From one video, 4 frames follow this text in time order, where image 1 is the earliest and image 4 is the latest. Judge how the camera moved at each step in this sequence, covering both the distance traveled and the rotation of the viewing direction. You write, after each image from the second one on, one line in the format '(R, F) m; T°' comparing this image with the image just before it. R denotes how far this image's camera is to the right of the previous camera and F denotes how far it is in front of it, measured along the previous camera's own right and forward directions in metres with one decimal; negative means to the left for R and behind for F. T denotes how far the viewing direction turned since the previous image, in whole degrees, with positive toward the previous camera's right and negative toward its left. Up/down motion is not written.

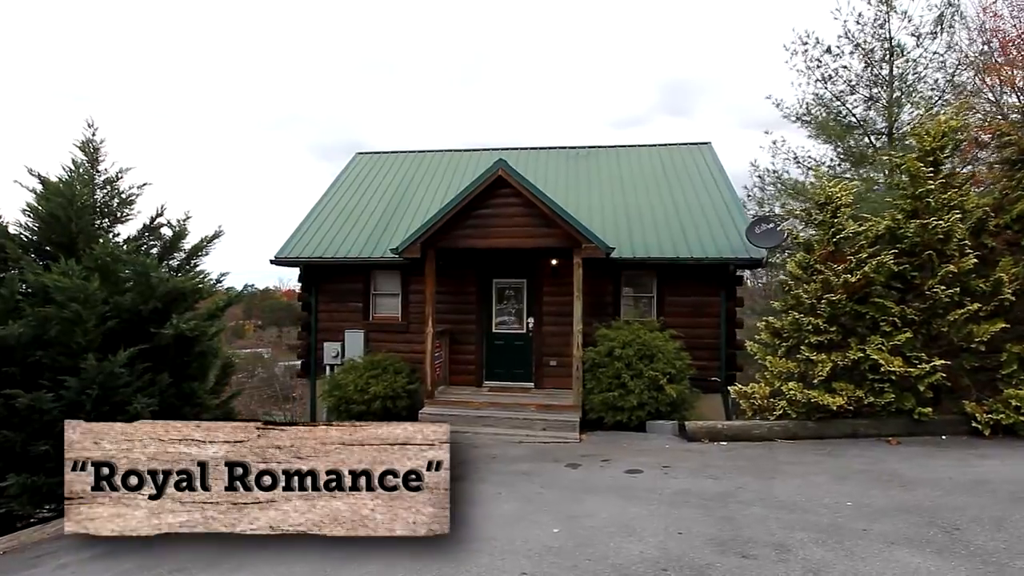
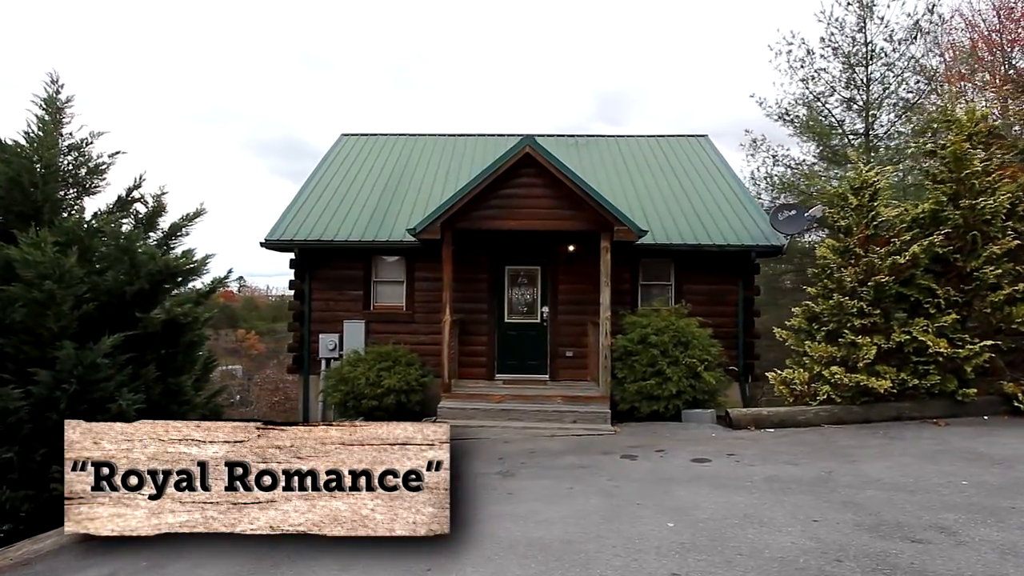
(-1.5, +0.7) m; +7°
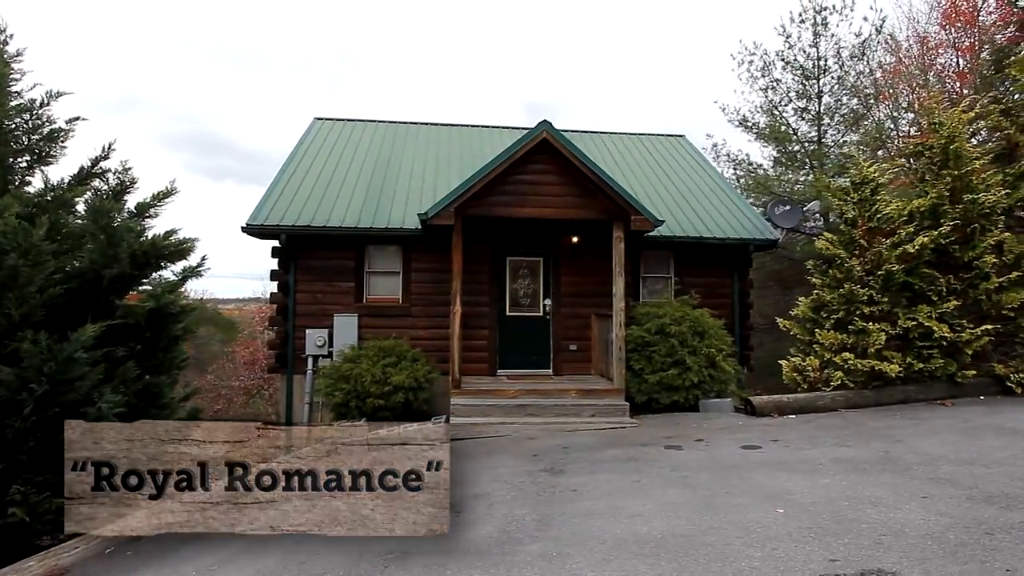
(-1.6, +0.5) m; +9°
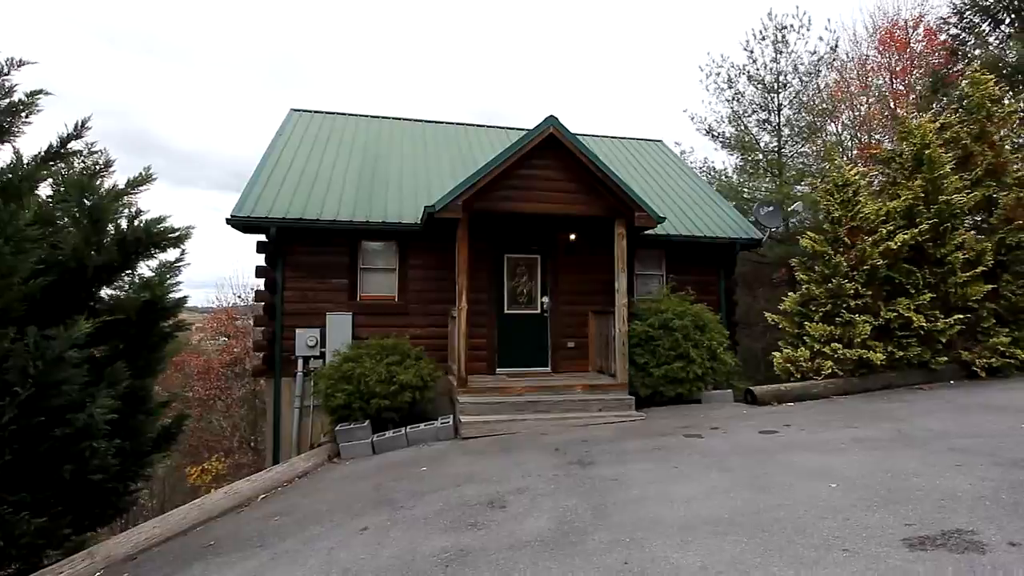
(-1.1, +0.1) m; +7°
